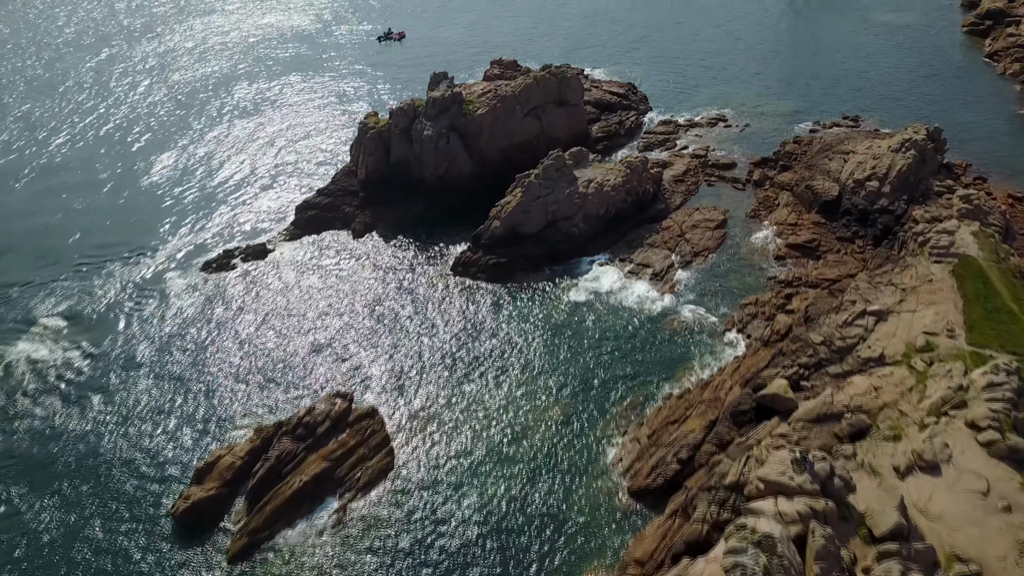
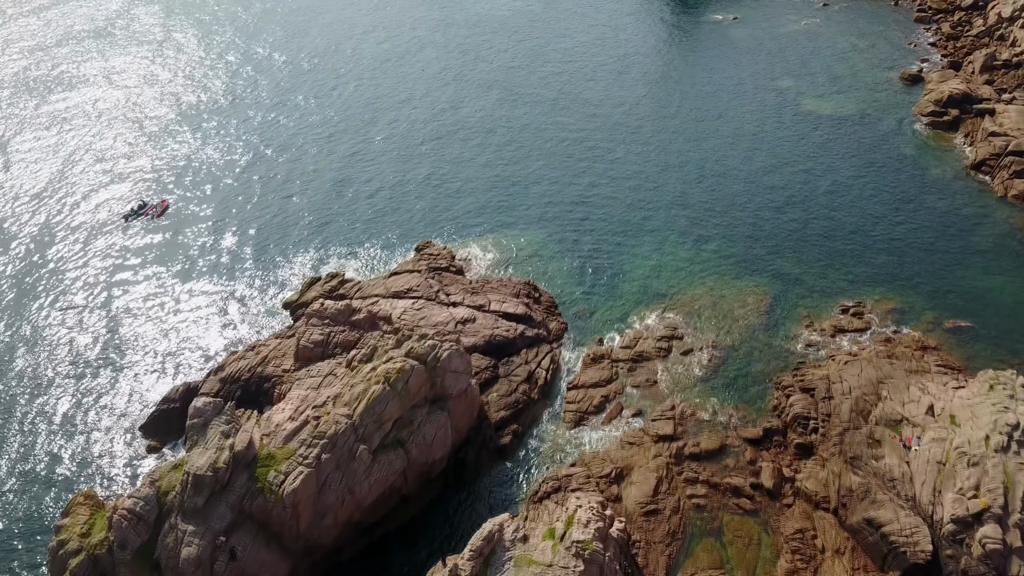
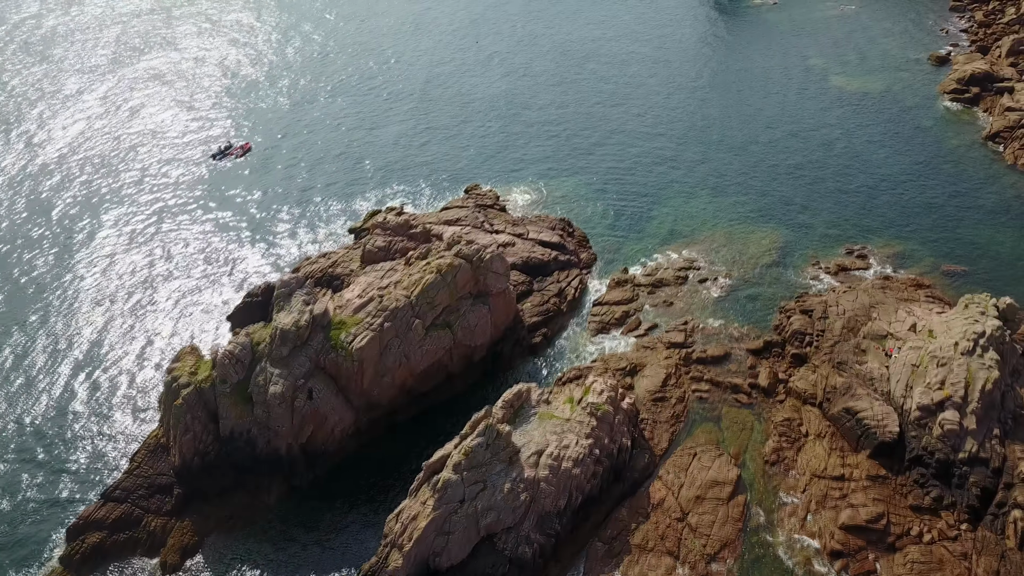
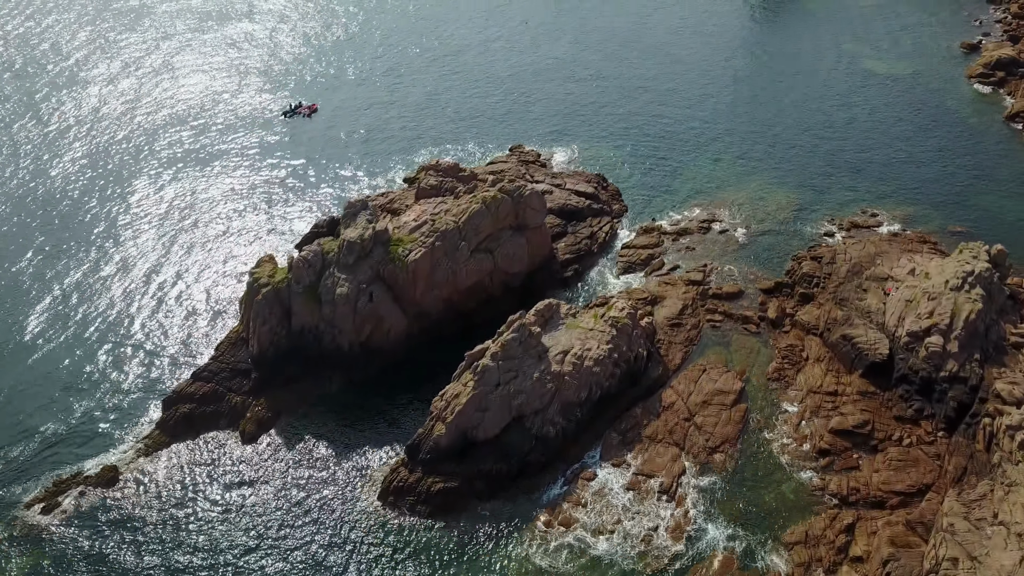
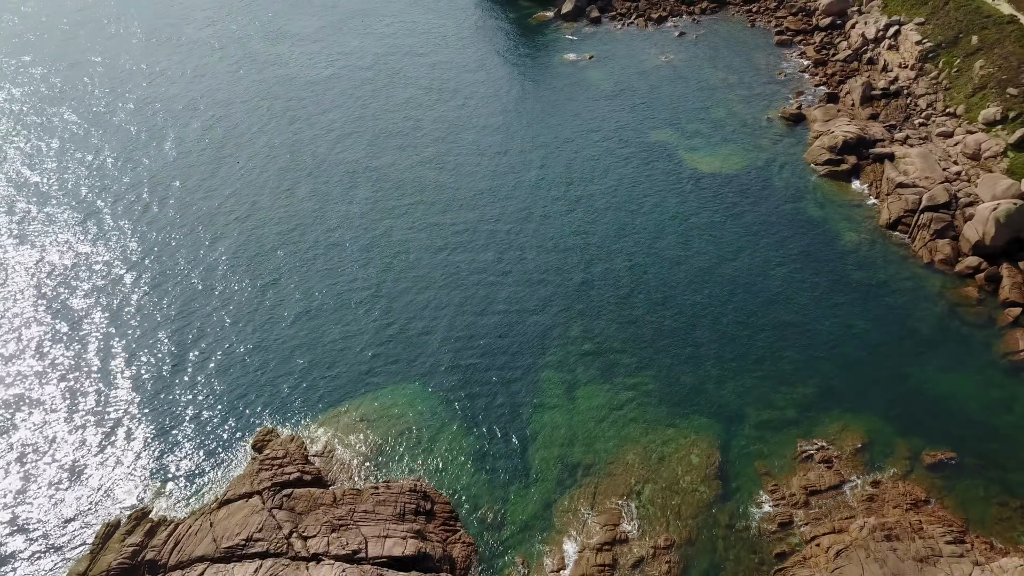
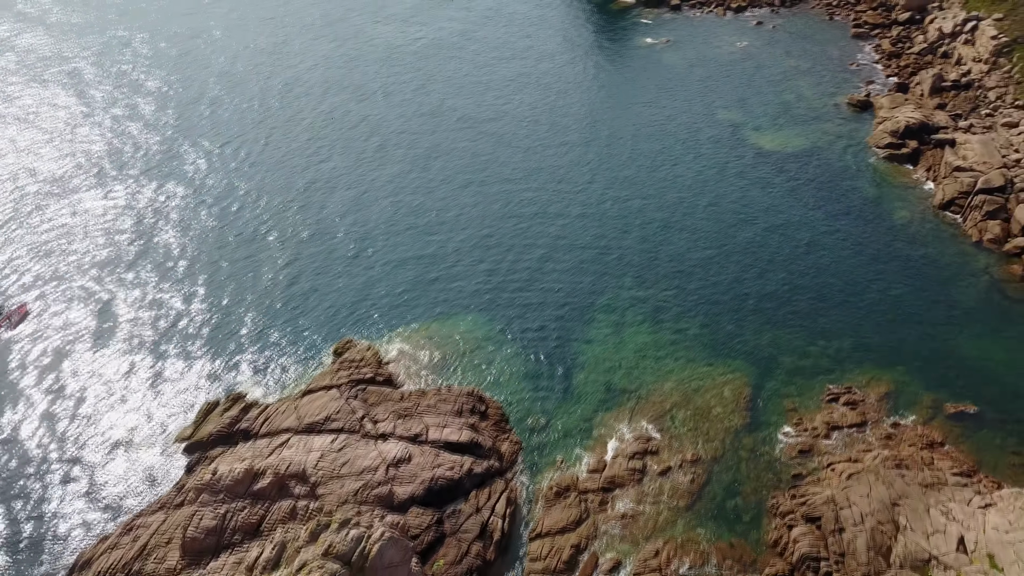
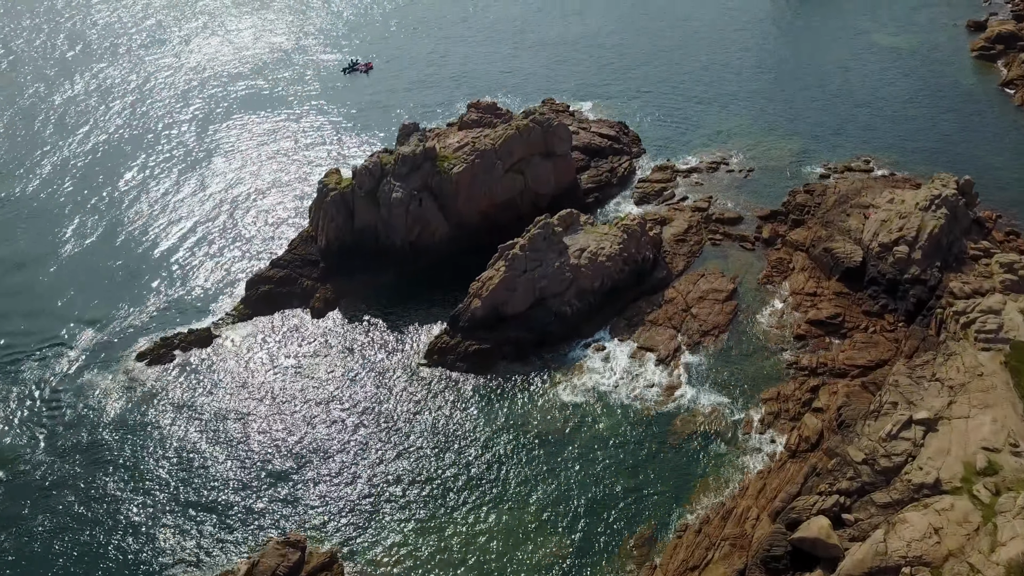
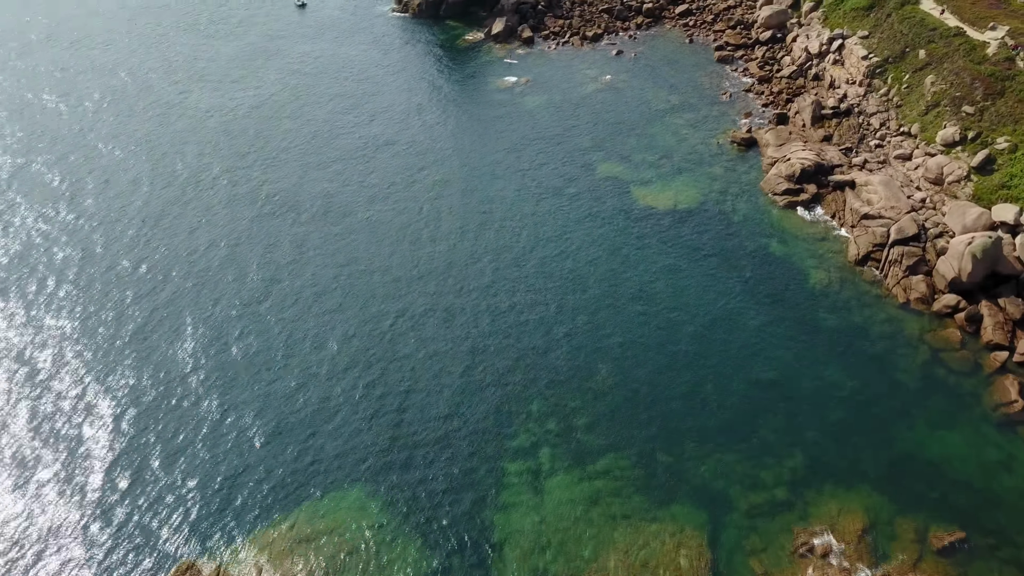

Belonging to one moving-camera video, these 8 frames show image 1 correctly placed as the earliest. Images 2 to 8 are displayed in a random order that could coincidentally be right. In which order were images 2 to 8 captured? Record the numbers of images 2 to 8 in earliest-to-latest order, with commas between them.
7, 4, 3, 2, 6, 5, 8
